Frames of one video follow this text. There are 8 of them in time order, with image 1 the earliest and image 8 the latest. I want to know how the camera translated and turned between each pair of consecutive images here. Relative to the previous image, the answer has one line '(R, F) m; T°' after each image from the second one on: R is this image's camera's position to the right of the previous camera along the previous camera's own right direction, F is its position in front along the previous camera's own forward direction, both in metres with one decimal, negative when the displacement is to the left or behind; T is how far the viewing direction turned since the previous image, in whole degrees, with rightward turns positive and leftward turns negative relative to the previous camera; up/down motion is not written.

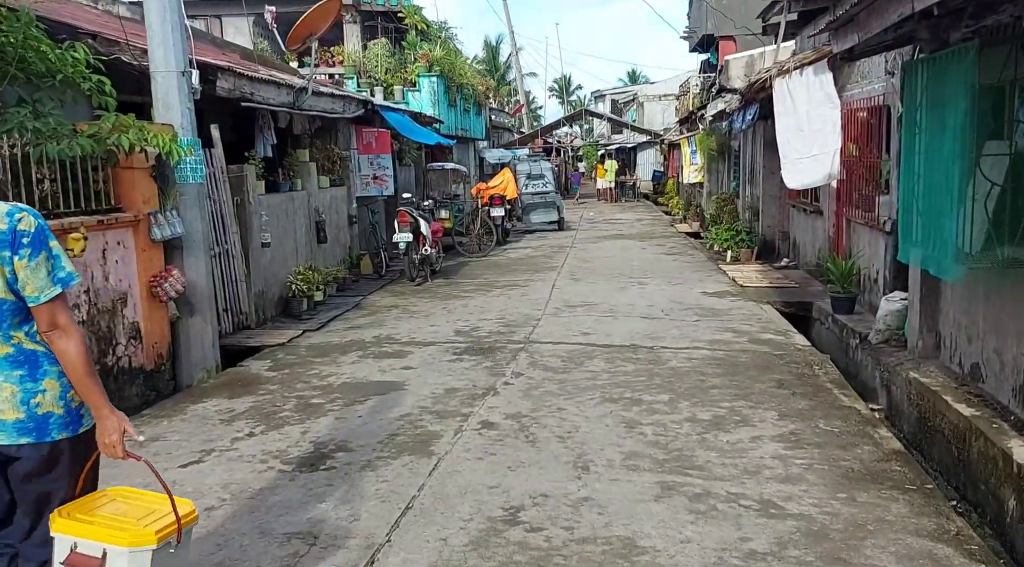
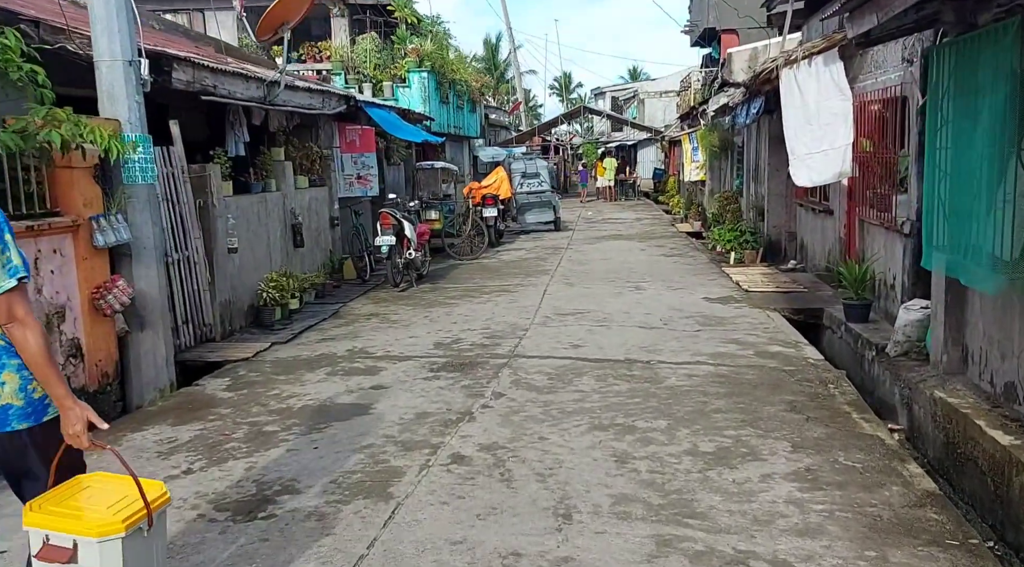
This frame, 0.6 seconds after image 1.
(+0.1, +0.6) m; 0°
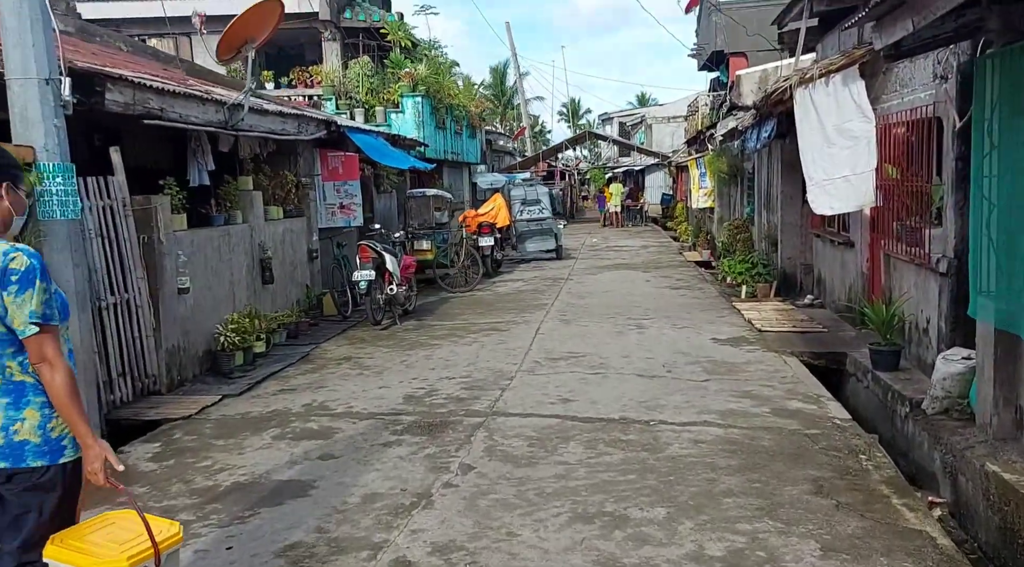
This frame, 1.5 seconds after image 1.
(+0.2, +0.8) m; -1°
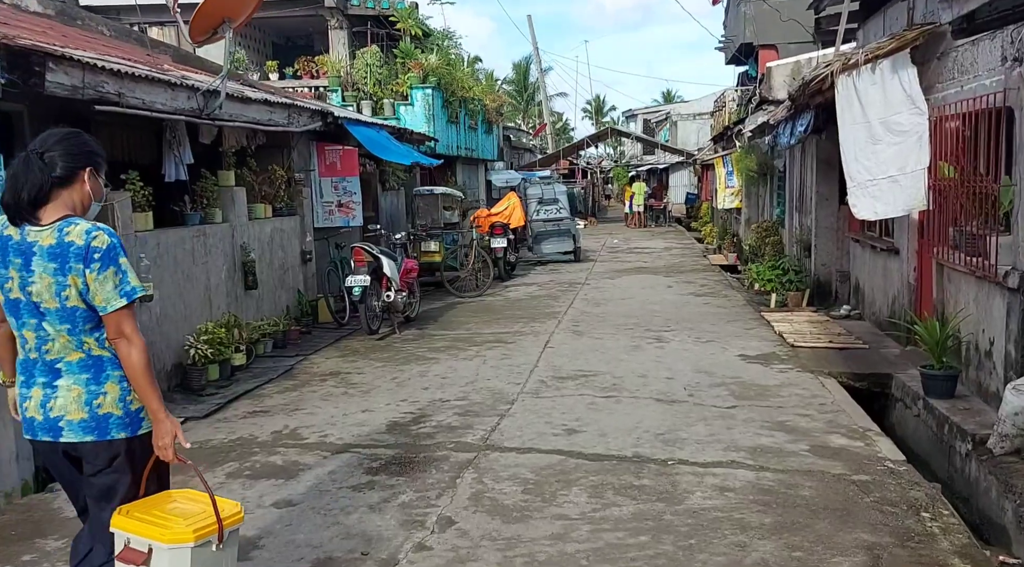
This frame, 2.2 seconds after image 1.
(+0.1, +0.7) m; -2°
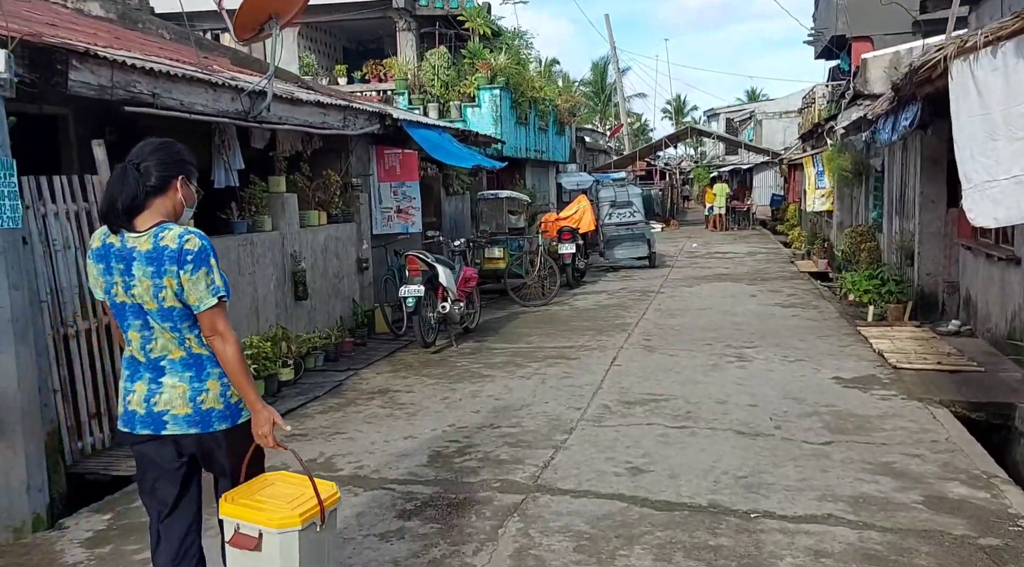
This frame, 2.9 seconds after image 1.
(+0.1, +0.6) m; -5°
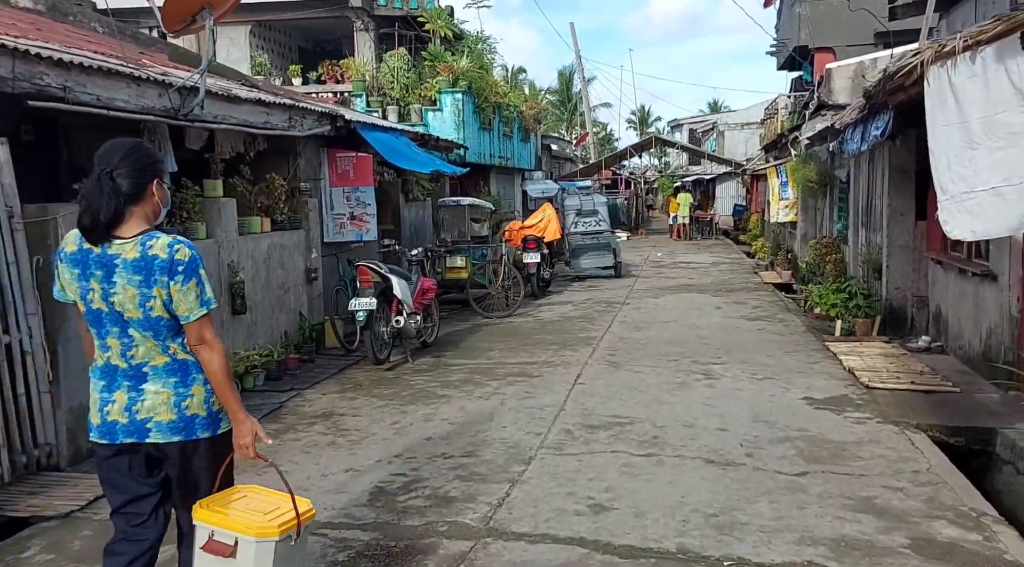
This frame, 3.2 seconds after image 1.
(+0.1, +0.4) m; +2°
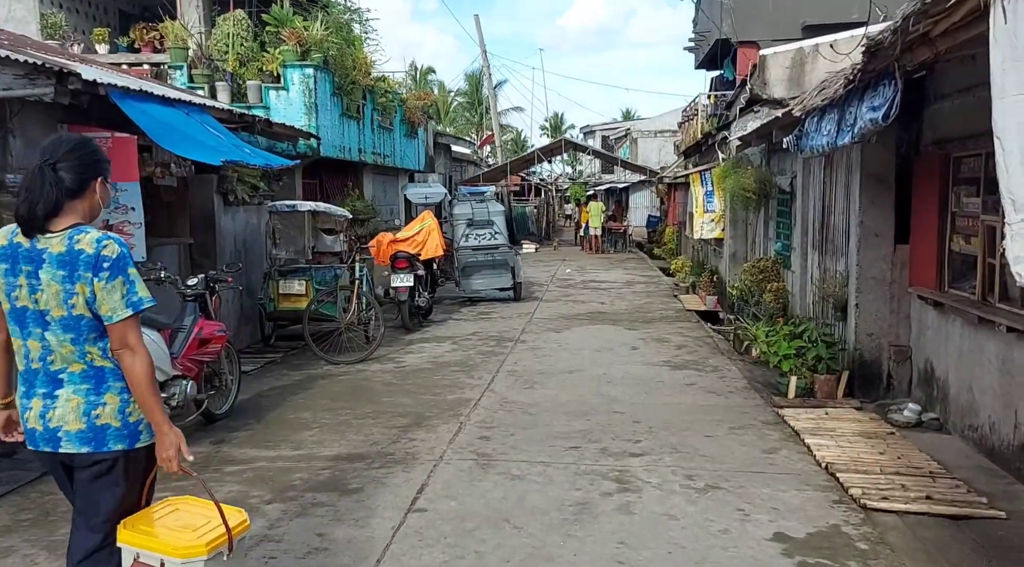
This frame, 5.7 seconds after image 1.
(+0.5, +2.5) m; +6°
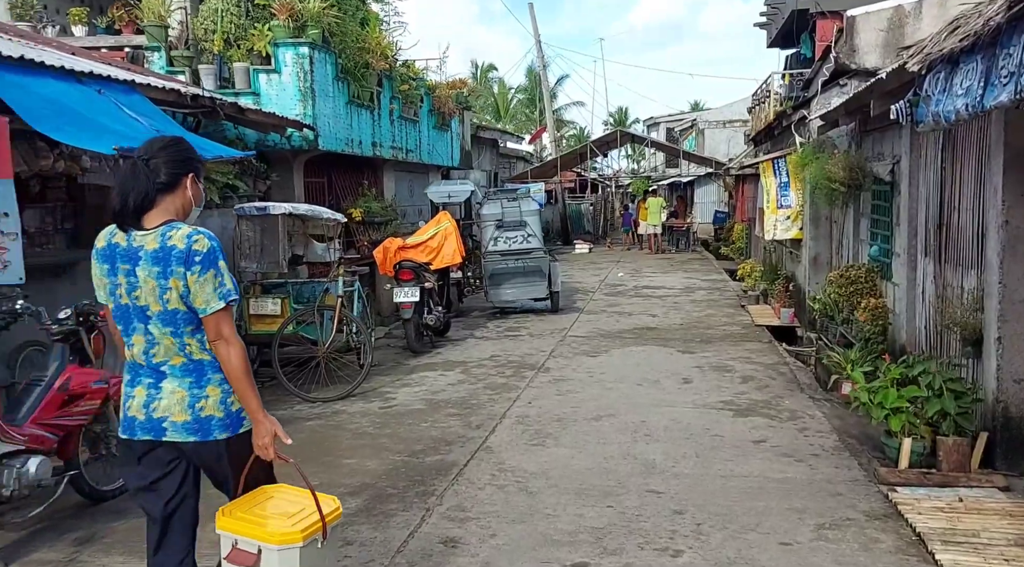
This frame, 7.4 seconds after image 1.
(+0.4, +1.7) m; -5°
